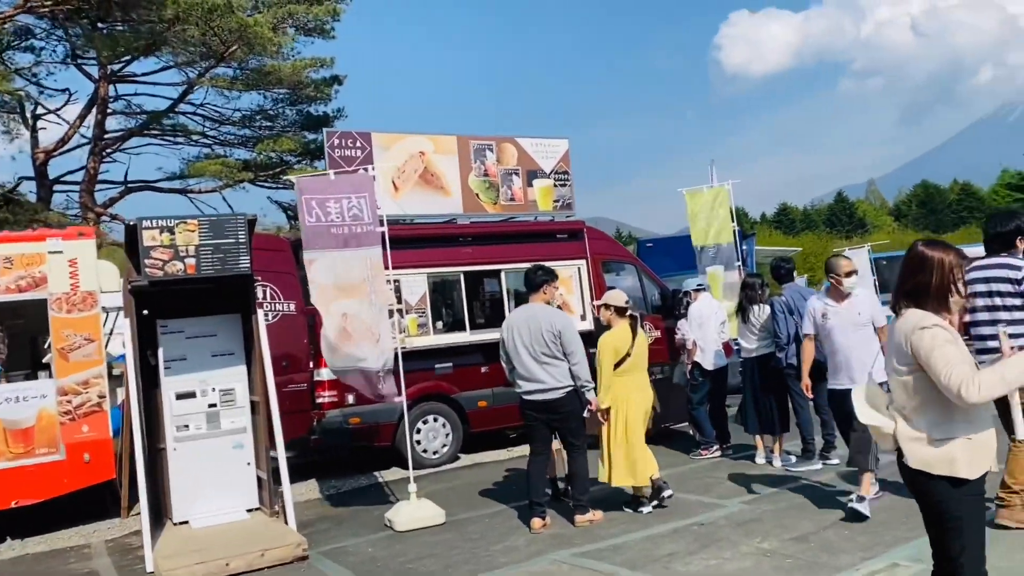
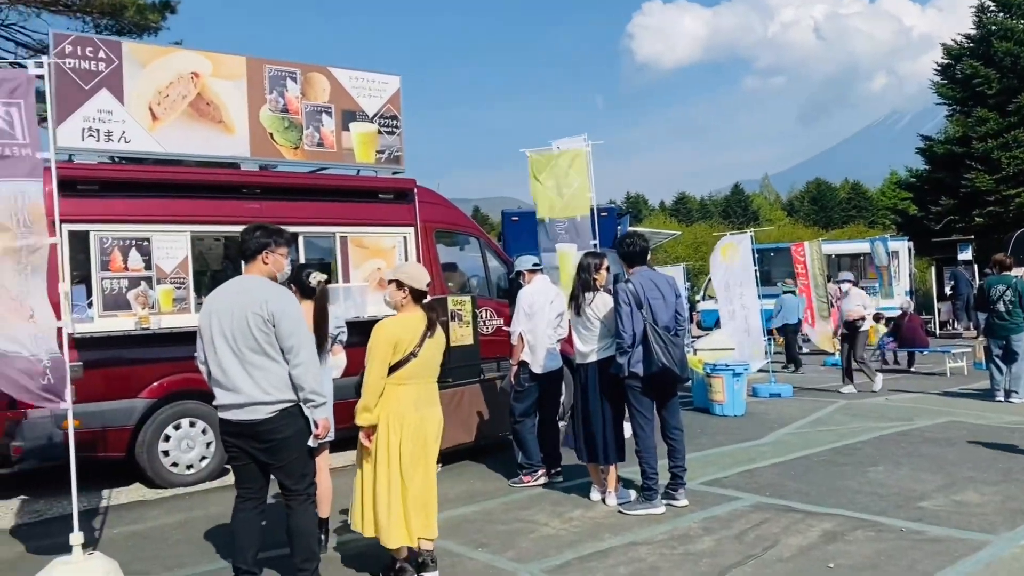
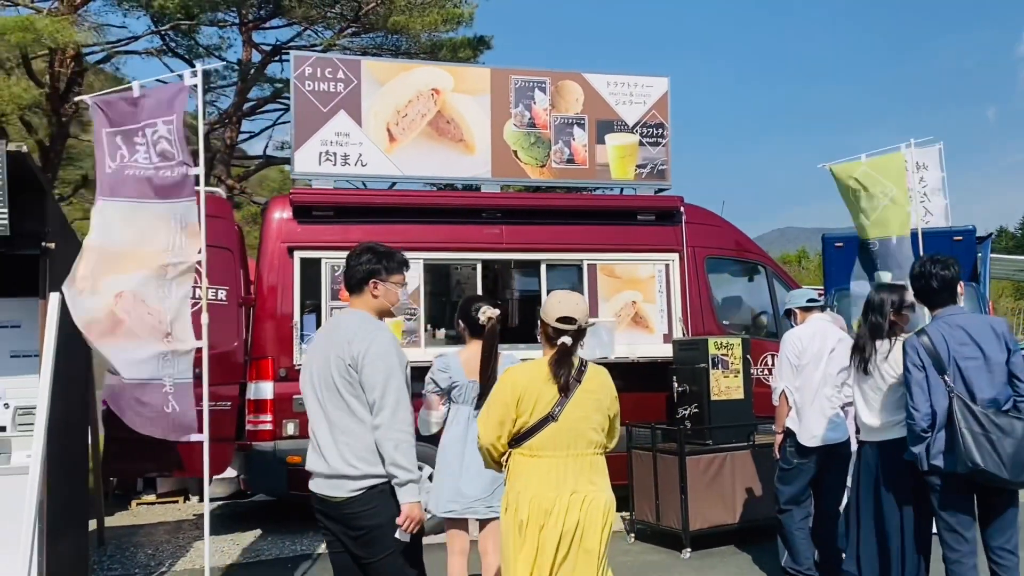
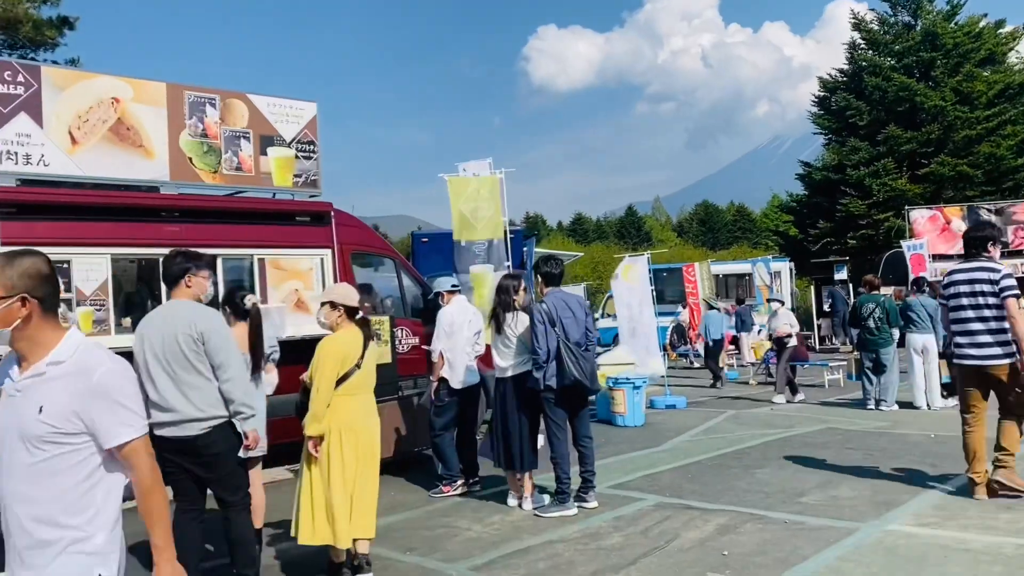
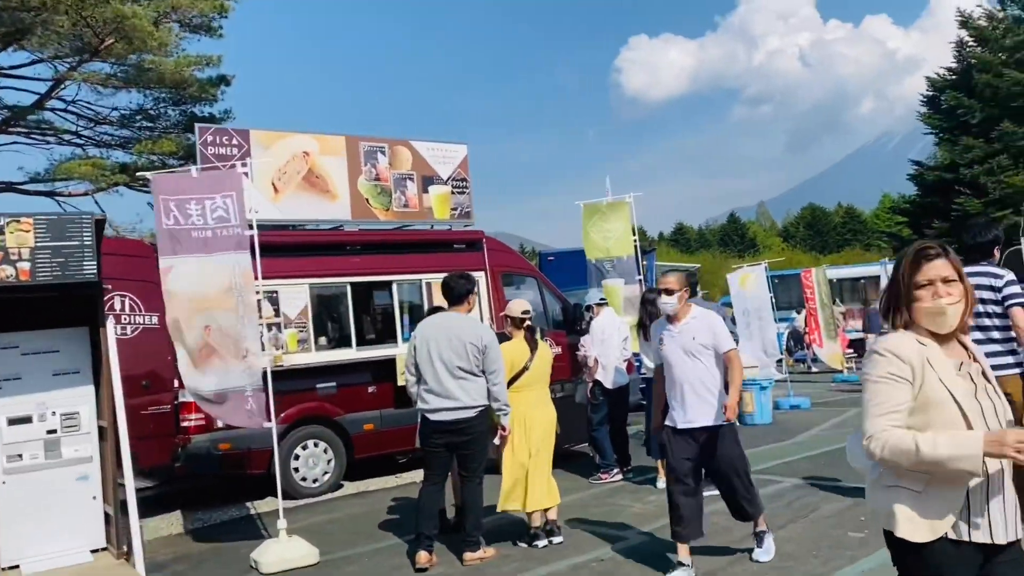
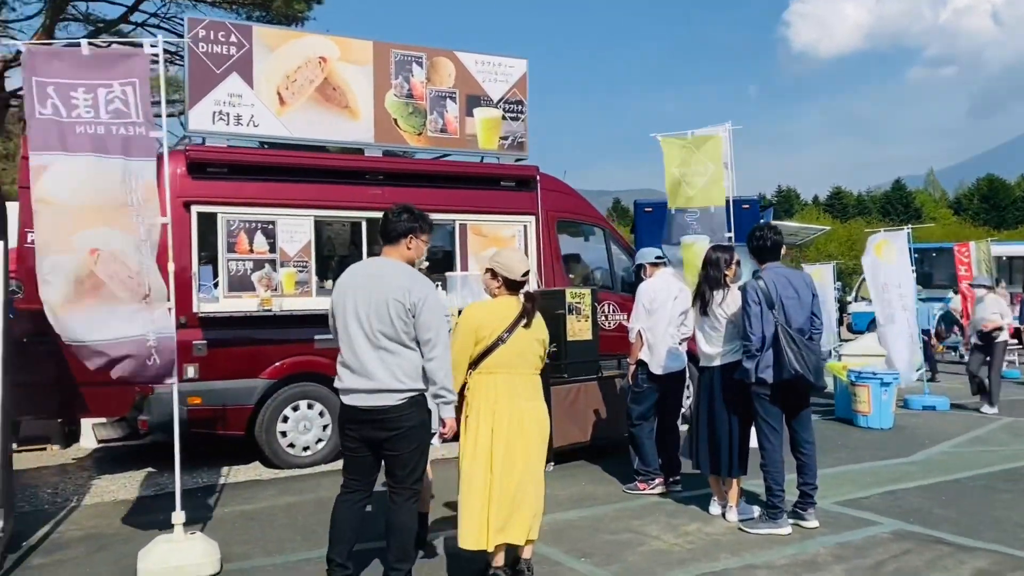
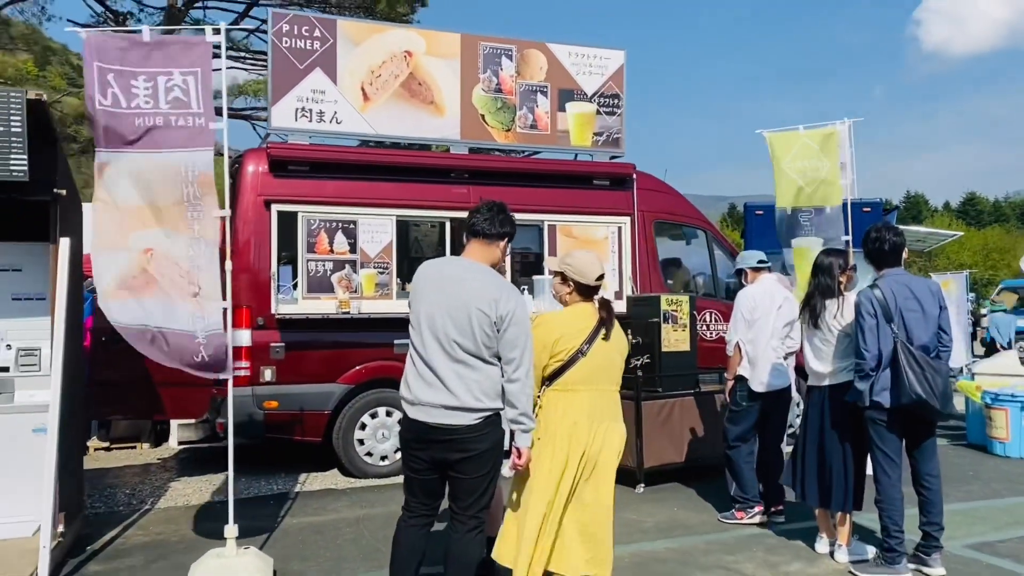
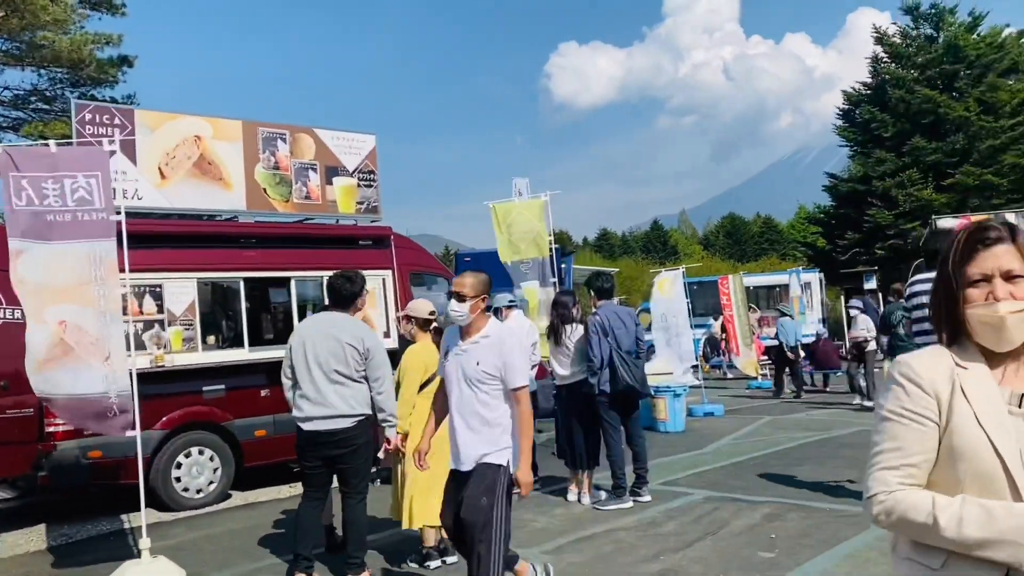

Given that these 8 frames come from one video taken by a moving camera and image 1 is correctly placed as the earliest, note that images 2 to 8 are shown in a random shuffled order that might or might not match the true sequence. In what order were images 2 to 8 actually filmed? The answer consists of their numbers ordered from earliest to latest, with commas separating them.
5, 8, 4, 2, 6, 7, 3
